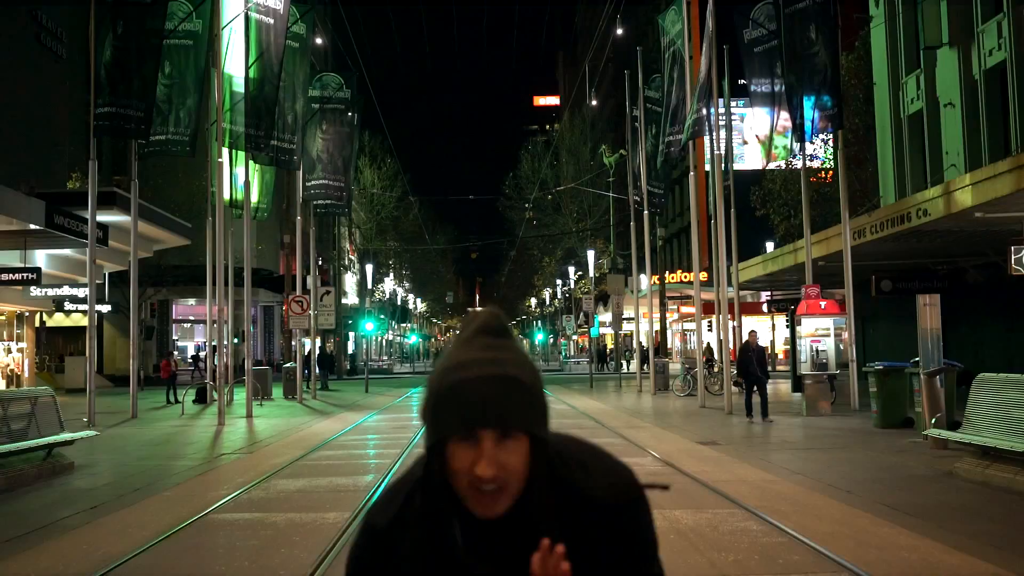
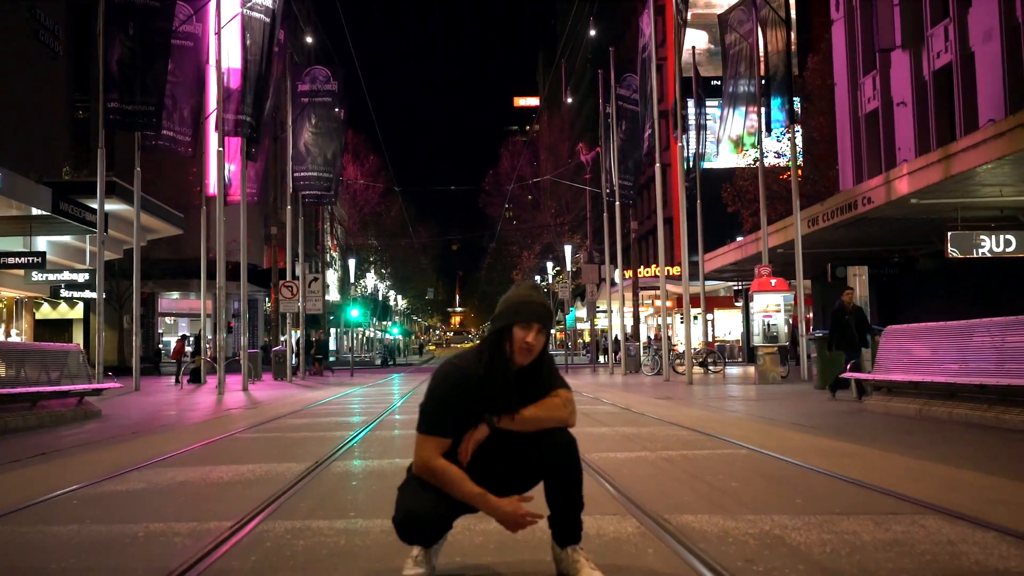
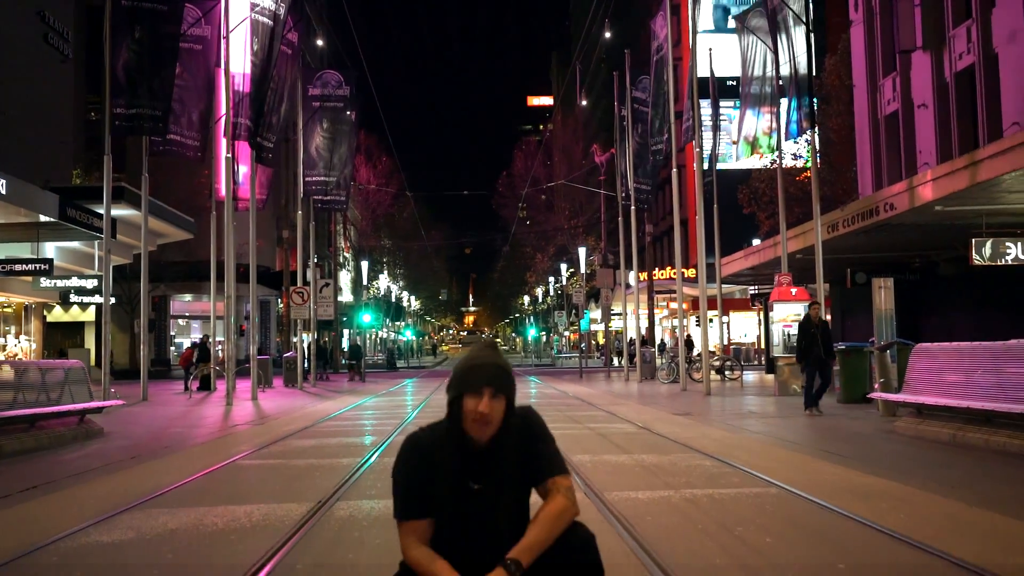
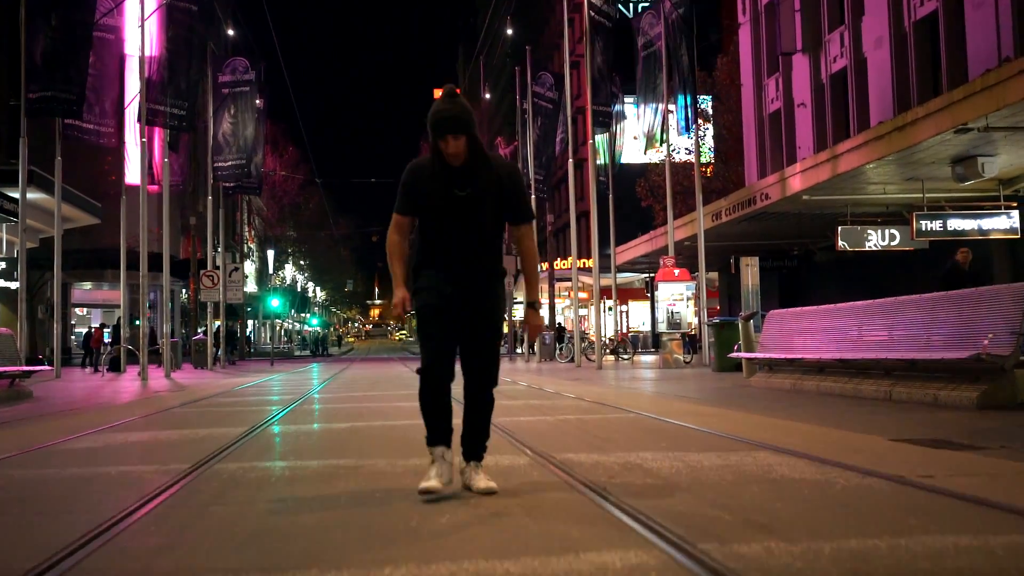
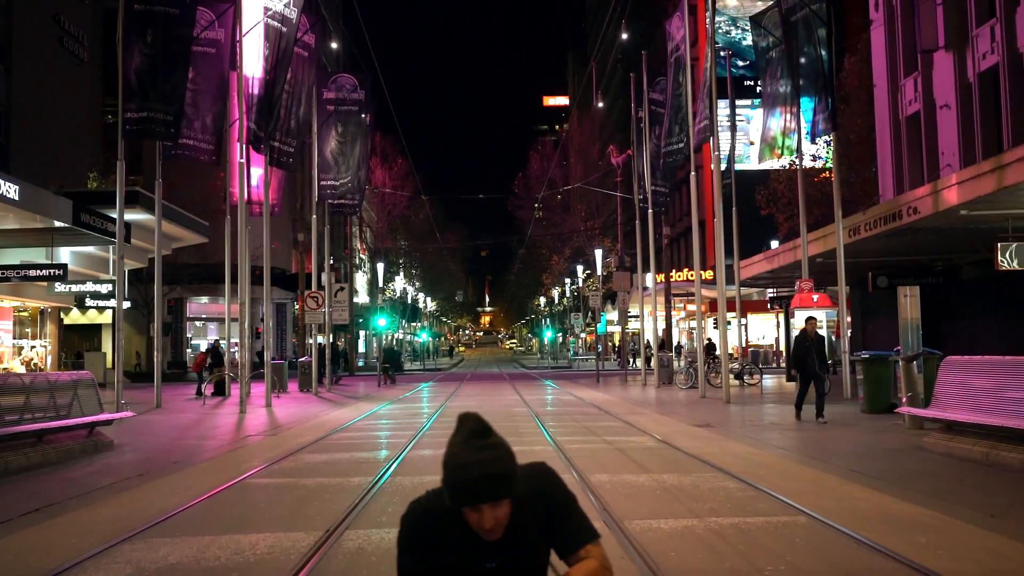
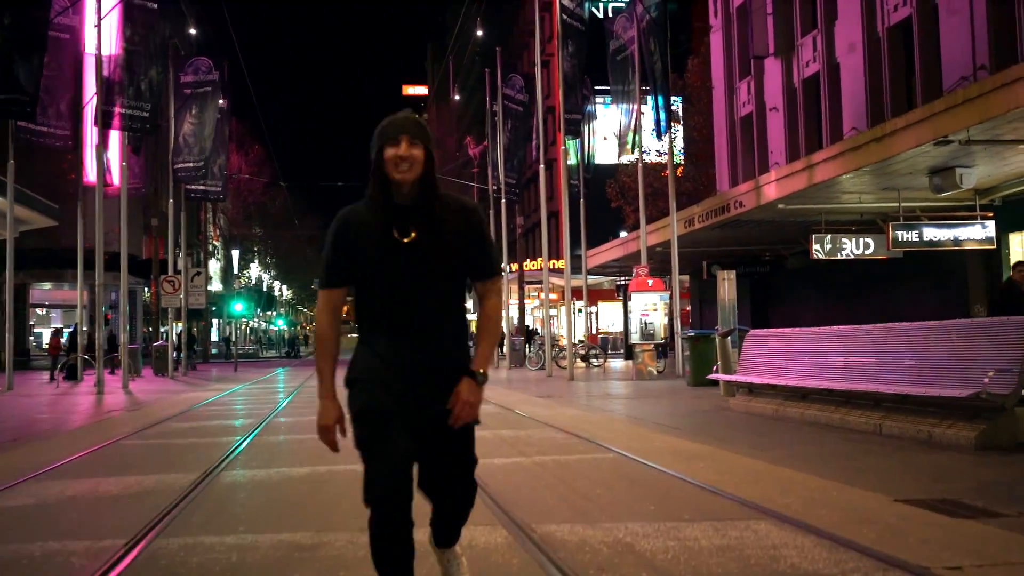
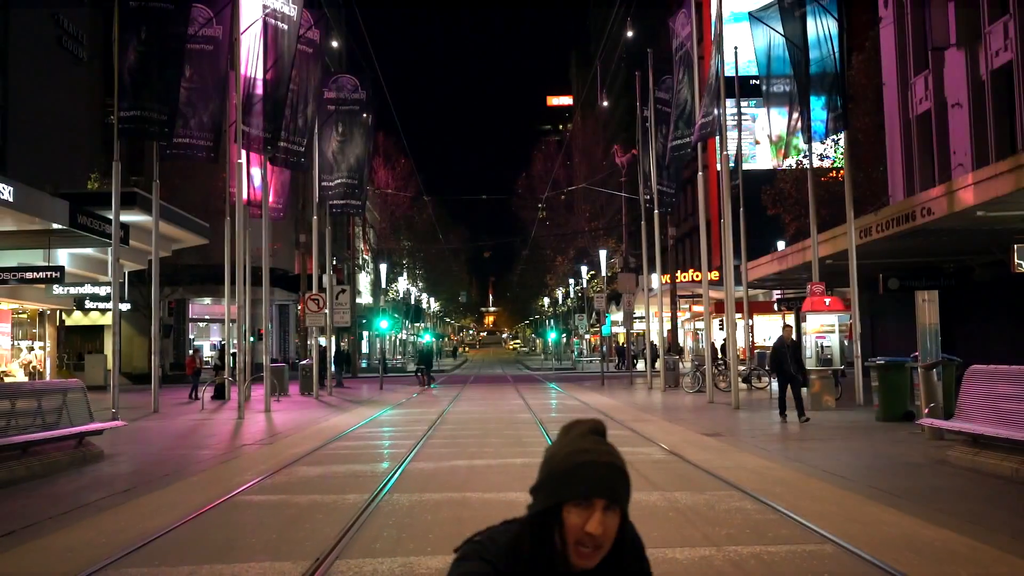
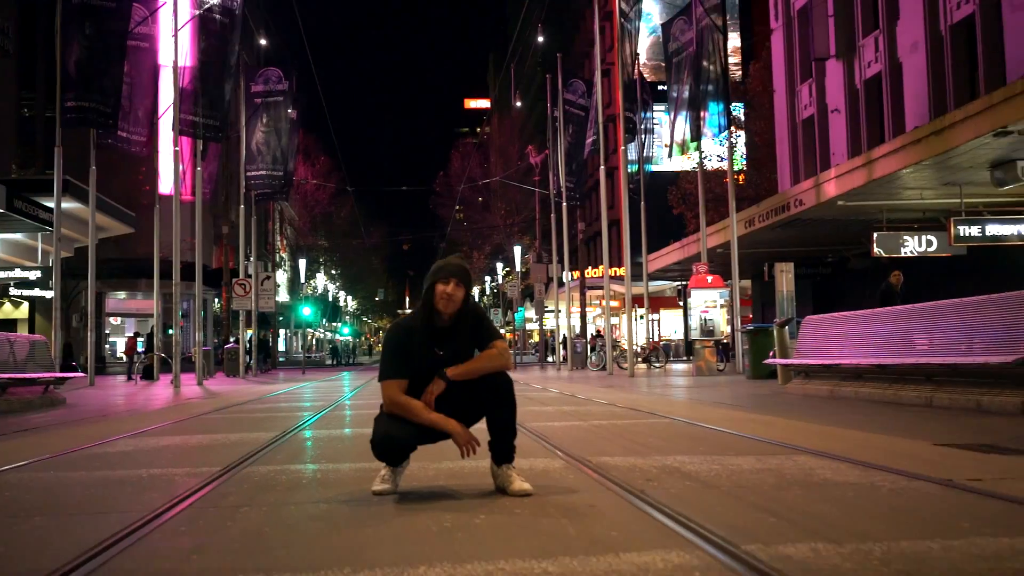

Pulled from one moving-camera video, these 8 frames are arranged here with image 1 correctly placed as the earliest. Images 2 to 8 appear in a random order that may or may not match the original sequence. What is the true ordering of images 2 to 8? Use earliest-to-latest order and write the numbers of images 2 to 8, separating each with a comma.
7, 5, 3, 2, 8, 4, 6
